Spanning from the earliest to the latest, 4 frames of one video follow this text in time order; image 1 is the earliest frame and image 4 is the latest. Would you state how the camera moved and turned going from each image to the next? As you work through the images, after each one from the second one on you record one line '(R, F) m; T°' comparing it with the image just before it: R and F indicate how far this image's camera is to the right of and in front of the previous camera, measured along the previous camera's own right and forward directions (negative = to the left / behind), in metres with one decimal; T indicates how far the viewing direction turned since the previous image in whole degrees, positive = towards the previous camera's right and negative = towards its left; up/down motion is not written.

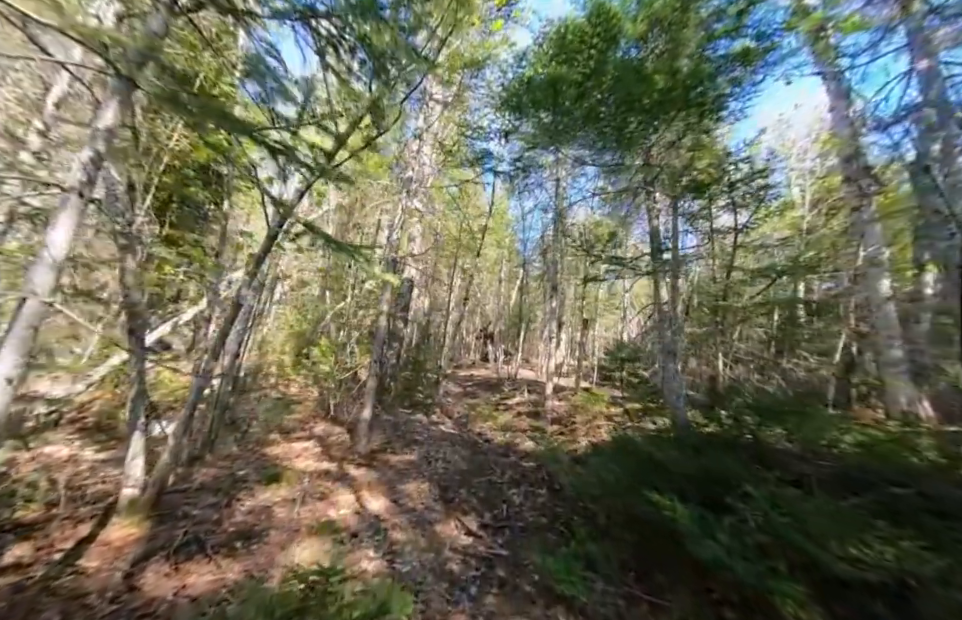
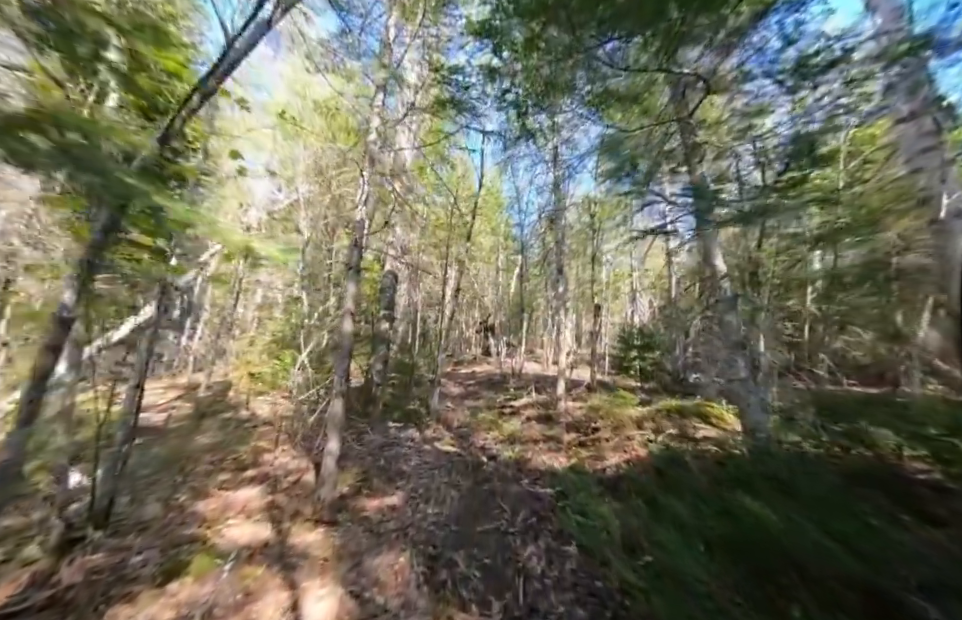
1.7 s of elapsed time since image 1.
(+0.1, +1.4) m; 0°
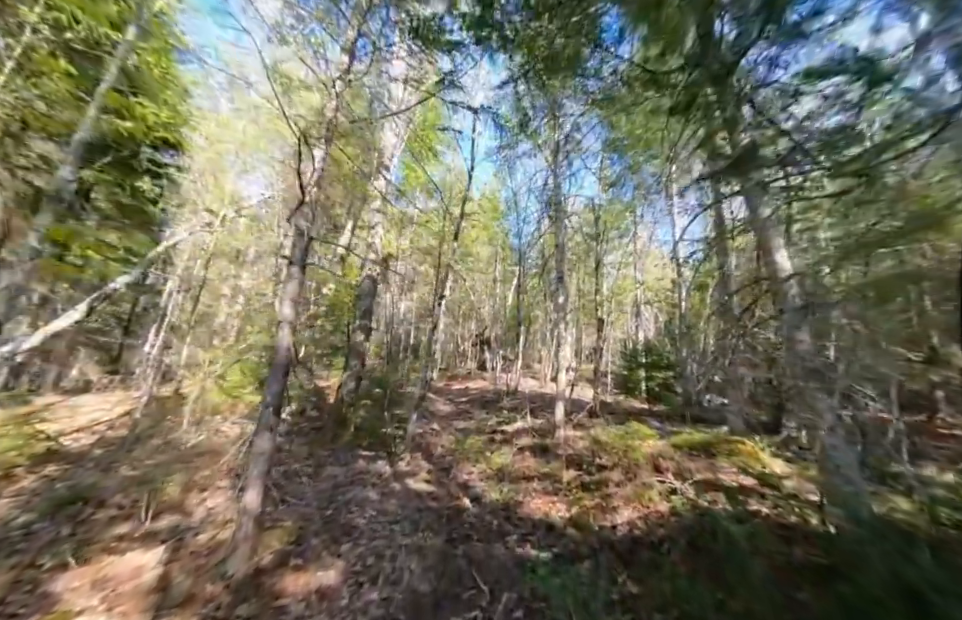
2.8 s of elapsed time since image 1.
(+0.2, +1.1) m; 0°
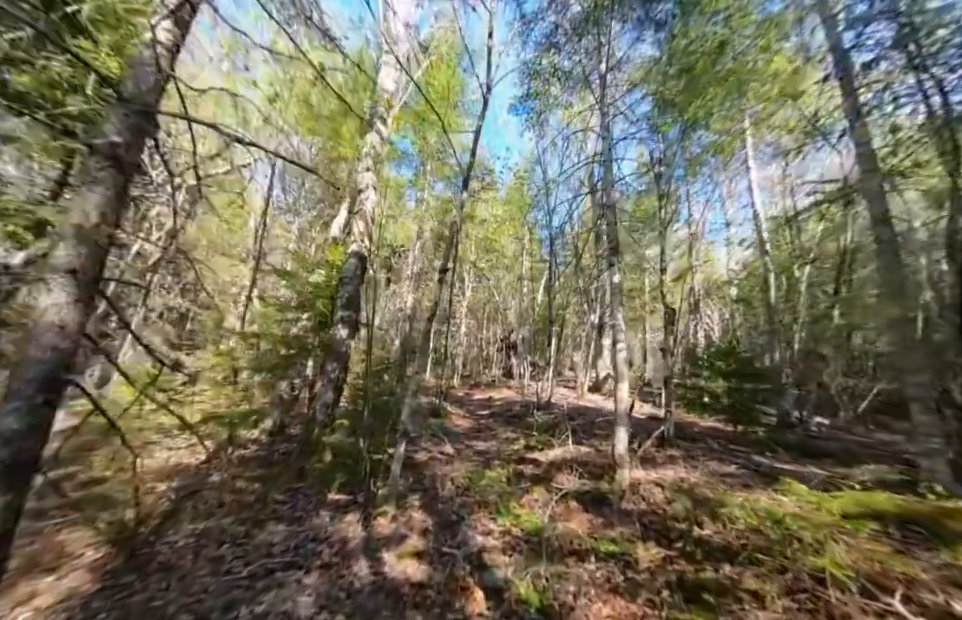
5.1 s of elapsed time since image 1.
(+0.1, +2.2) m; -4°
